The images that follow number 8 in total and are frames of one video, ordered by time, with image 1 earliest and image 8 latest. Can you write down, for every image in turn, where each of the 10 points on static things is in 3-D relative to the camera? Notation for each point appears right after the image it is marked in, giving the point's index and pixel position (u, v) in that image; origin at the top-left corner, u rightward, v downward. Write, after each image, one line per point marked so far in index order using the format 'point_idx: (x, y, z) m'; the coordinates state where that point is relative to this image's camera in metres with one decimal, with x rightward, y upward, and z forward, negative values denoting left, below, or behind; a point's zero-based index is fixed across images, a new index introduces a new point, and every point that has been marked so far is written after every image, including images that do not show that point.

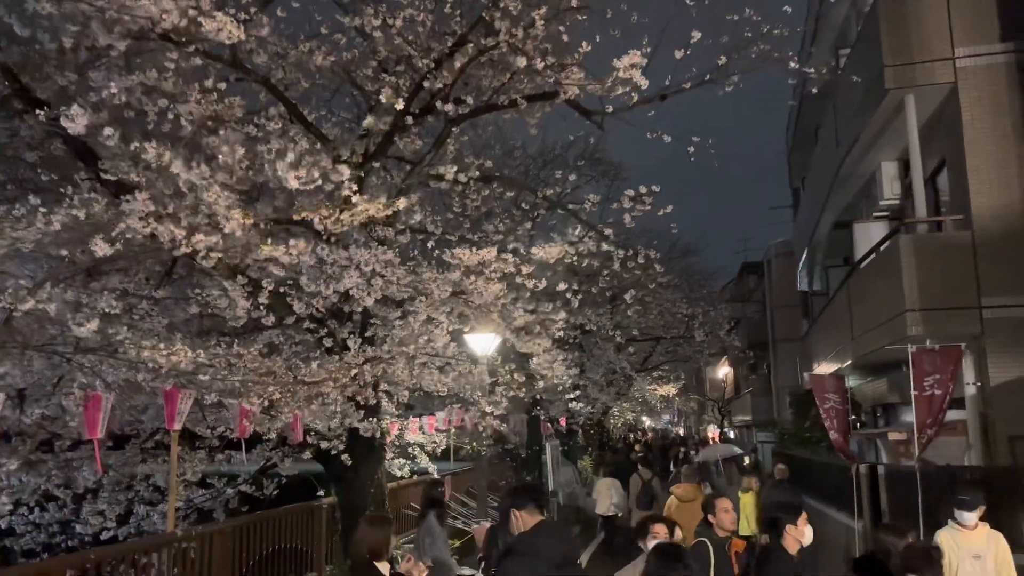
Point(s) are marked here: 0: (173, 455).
0: (-2.9, -1.4, +6.9) m
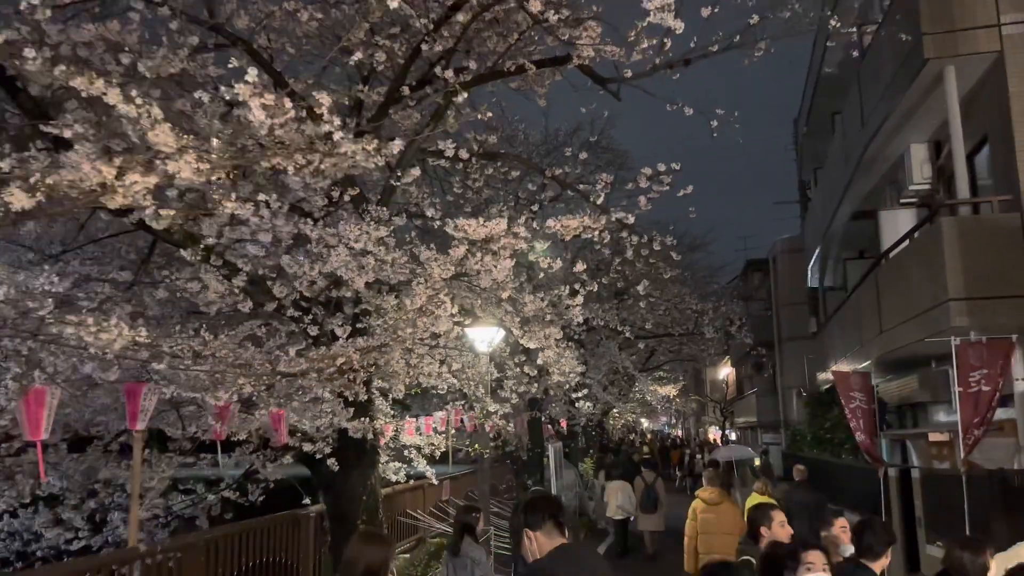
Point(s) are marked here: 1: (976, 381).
0: (-2.8, -1.3, +6.1) m
1: (+4.8, -1.0, +8.4) m
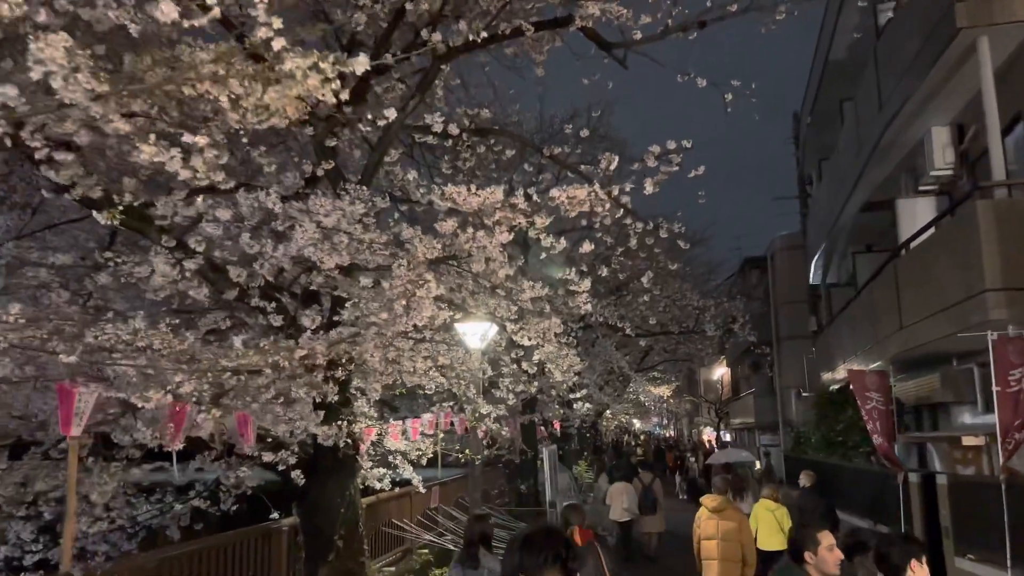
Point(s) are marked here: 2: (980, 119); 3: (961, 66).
0: (-2.9, -1.2, +5.2) m
1: (+4.8, -0.9, +7.7) m
2: (+6.0, +2.2, +10.3) m
3: (+5.1, +2.5, +9.2) m
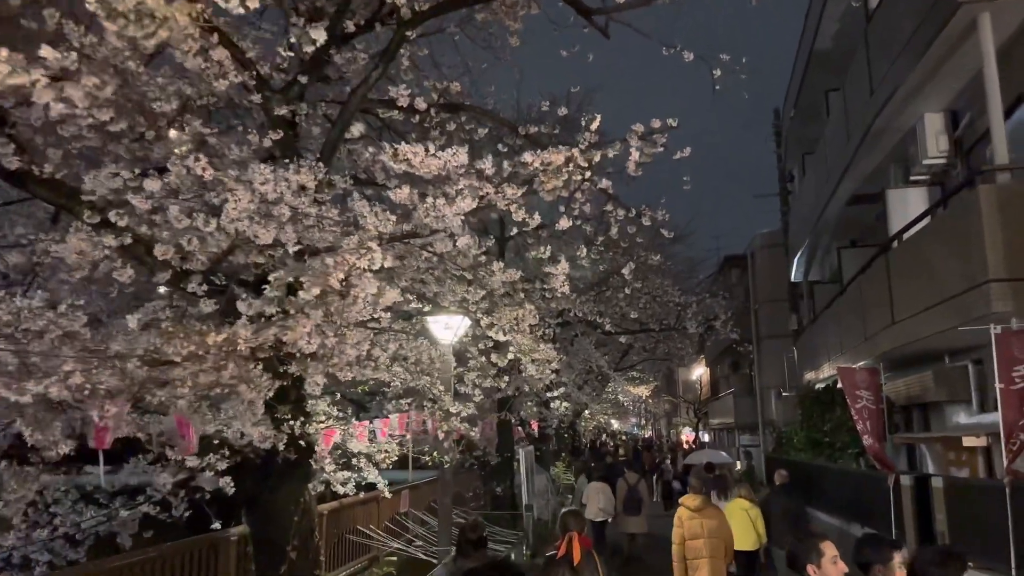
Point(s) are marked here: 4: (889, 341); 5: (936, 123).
0: (-3.1, -1.1, +4.6) m
1: (+4.5, -0.8, +7.2) m
2: (+5.6, +2.3, +9.8) m
3: (+4.8, +2.6, +8.7) m
4: (+4.9, -0.7, +10.5) m
5: (+5.2, +2.0, +10.0) m
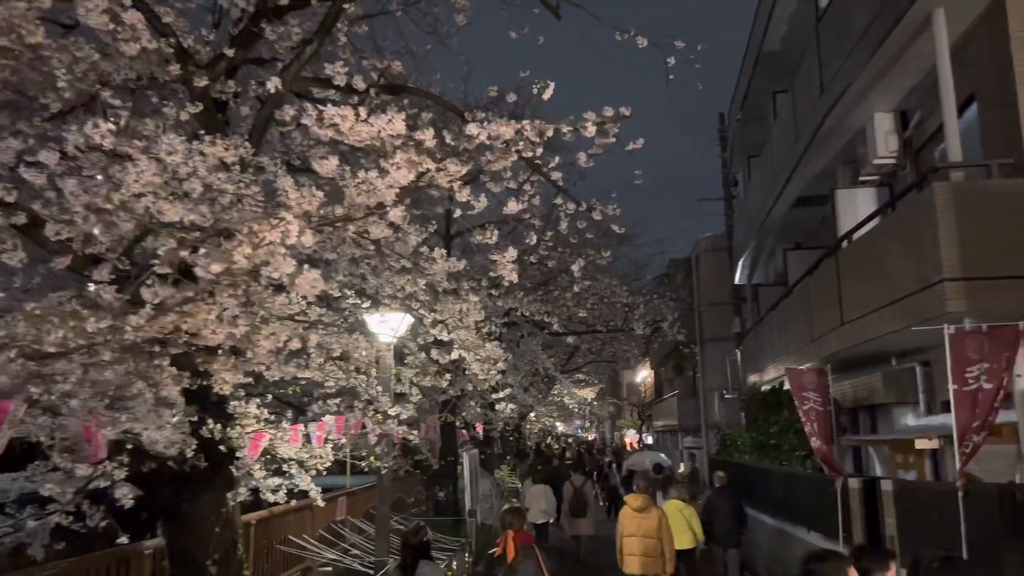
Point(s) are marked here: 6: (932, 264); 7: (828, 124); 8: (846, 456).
0: (-3.4, -1.0, +3.9) m
1: (+4.0, -0.8, +7.0) m
2: (+5.0, +2.2, +9.8) m
3: (+4.3, +2.6, +8.6) m
4: (+4.2, -0.7, +10.4) m
5: (+4.6, +2.0, +9.9) m
6: (+3.8, +0.2, +7.4) m
7: (+4.3, +2.2, +11.0) m
8: (+5.1, -2.6, +12.4) m
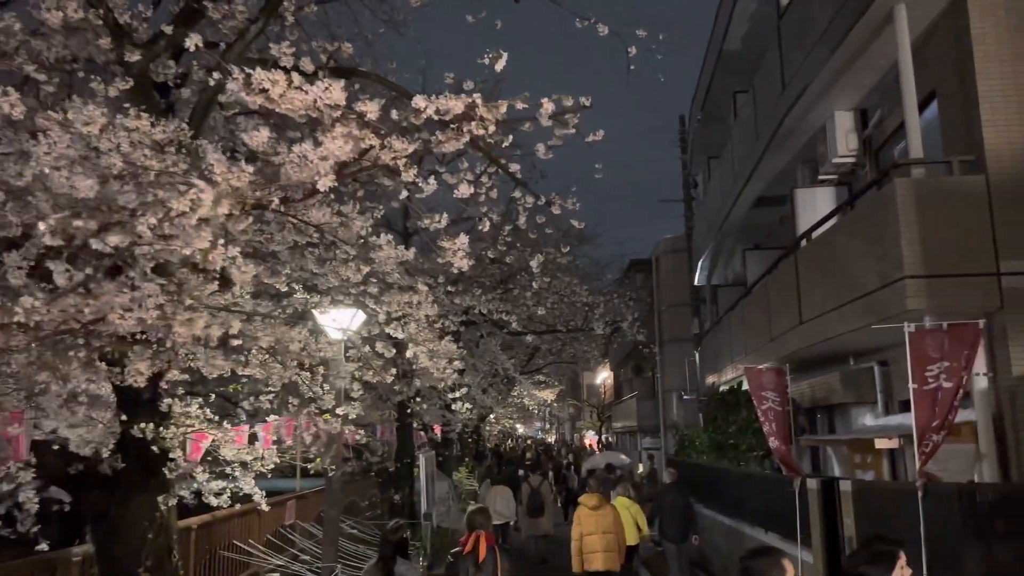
0: (-3.6, -0.9, +3.5) m
1: (+3.6, -0.8, +7.0) m
2: (+4.5, +2.2, +9.8) m
3: (+3.8, +2.6, +8.5) m
4: (+3.6, -0.7, +10.4) m
5: (+4.1, +2.0, +9.8) m
6: (+3.4, +0.2, +7.3) m
7: (+3.8, +2.2, +10.9) m
8: (+4.5, -2.6, +12.4) m
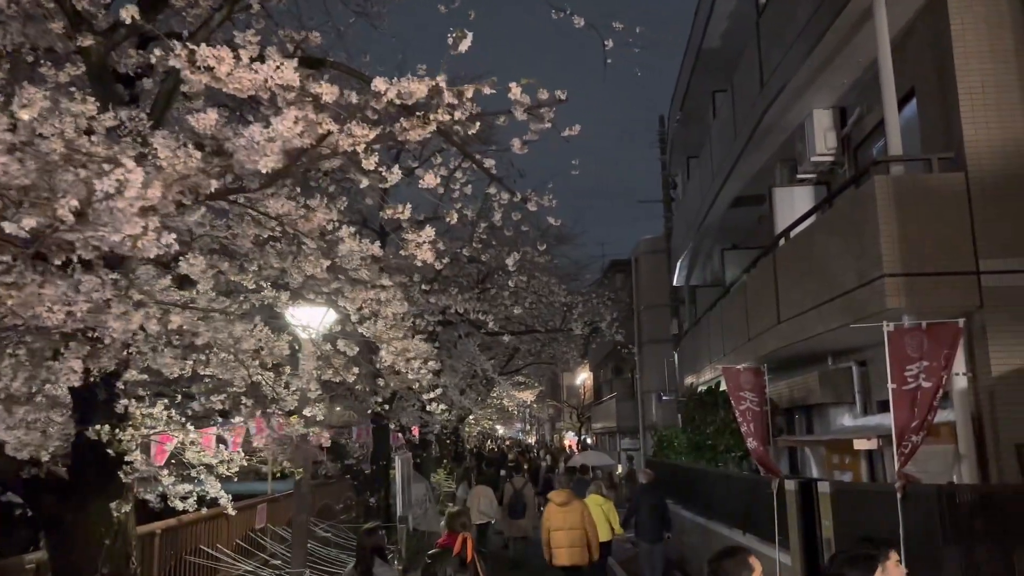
0: (-3.7, -0.9, +3.2) m
1: (+3.4, -0.7, +6.9) m
2: (+4.2, +2.3, +9.7) m
3: (+3.6, +2.6, +8.5) m
4: (+3.3, -0.7, +10.3) m
5: (+3.8, +2.1, +9.8) m
6: (+3.2, +0.3, +7.2) m
7: (+3.4, +2.3, +10.9) m
8: (+4.1, -2.6, +12.3) m
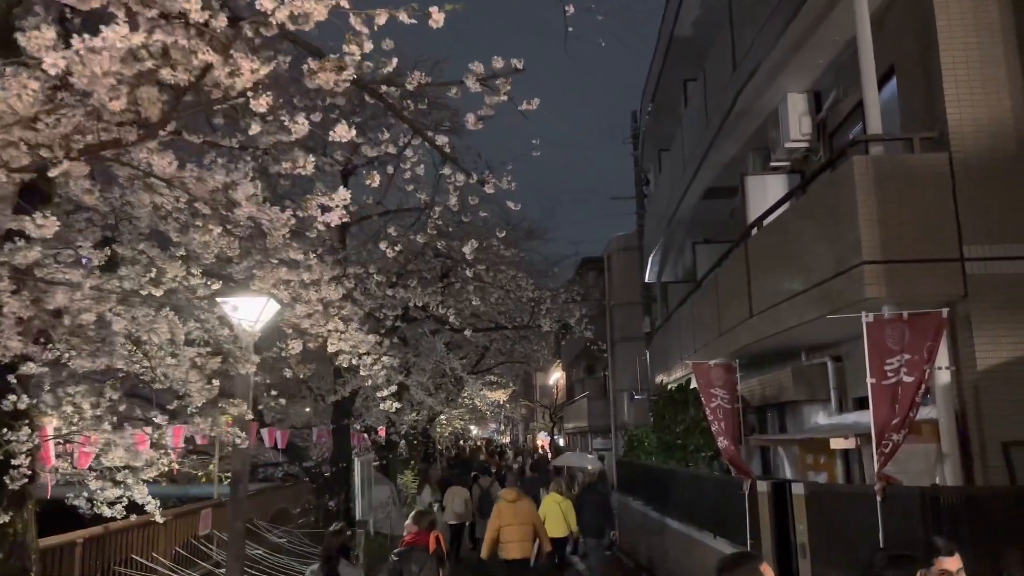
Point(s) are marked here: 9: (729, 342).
0: (-4.0, -0.8, +2.6) m
1: (+3.0, -0.6, +6.4) m
2: (+3.8, +2.3, +9.3) m
3: (+3.2, +2.7, +8.0) m
4: (+2.9, -0.6, +9.8) m
5: (+3.3, +2.1, +9.3) m
6: (+2.8, +0.4, +6.7) m
7: (+2.9, +2.4, +10.4) m
8: (+3.6, -2.5, +11.9) m
9: (+2.9, -0.7, +10.7) m
